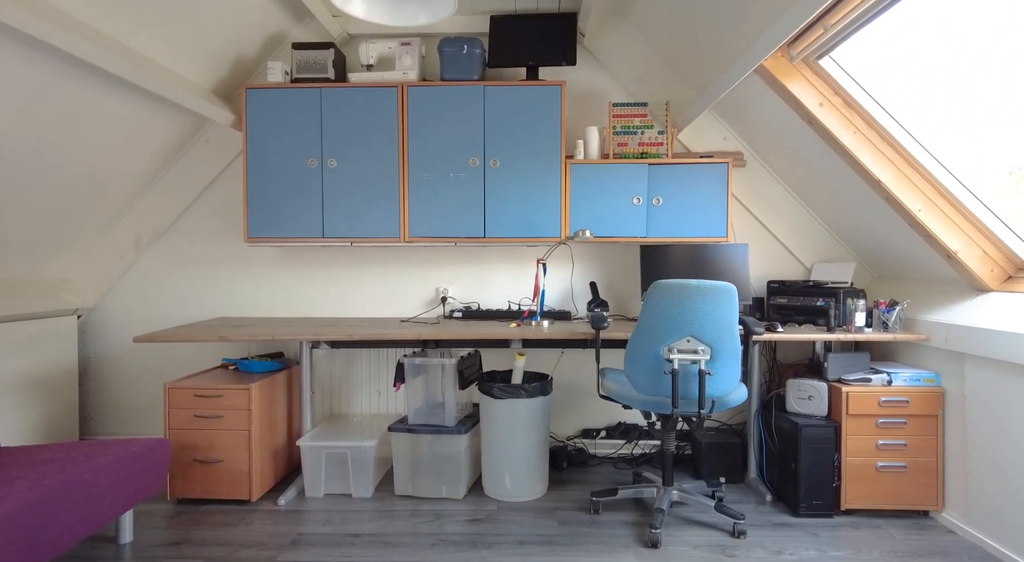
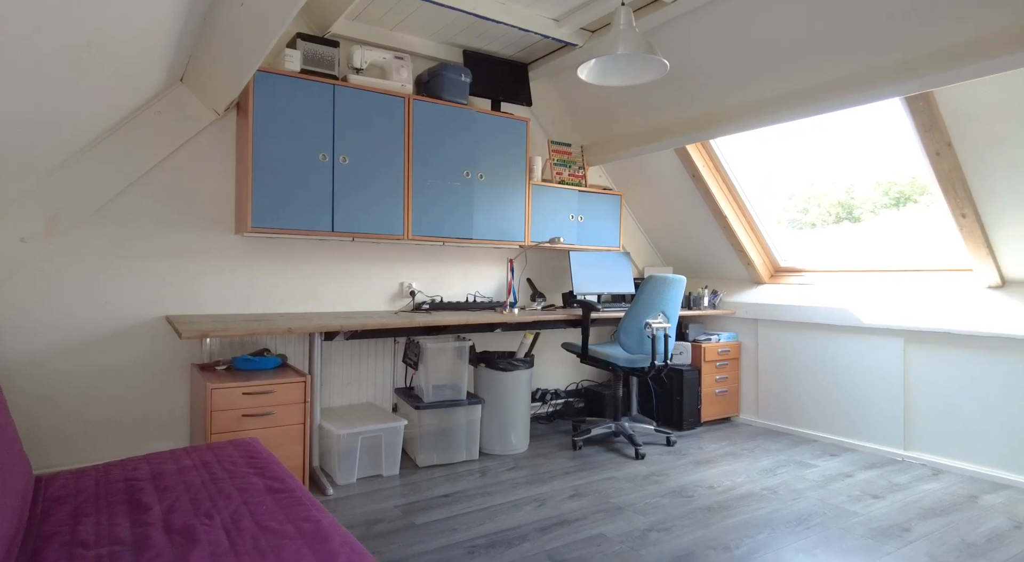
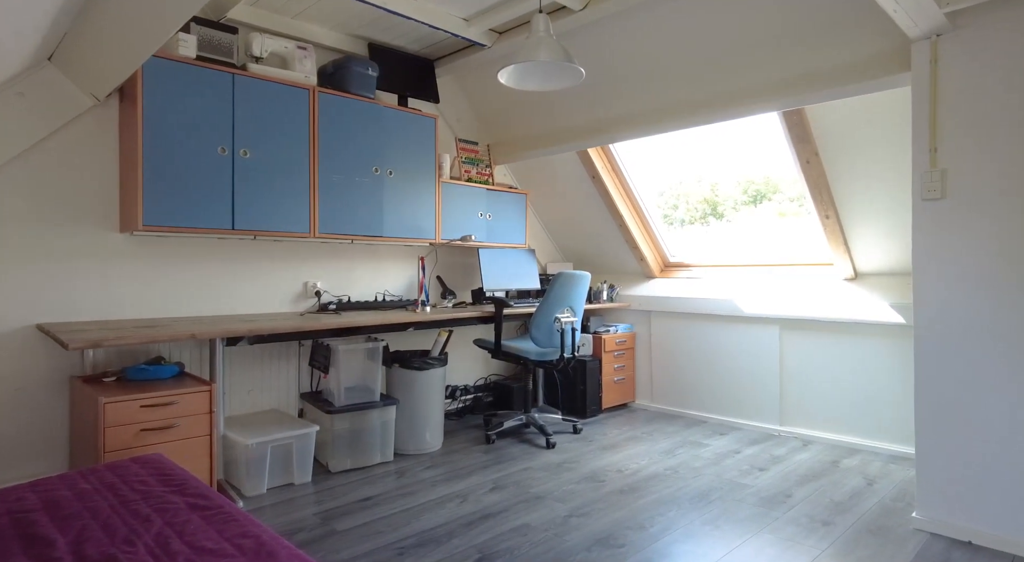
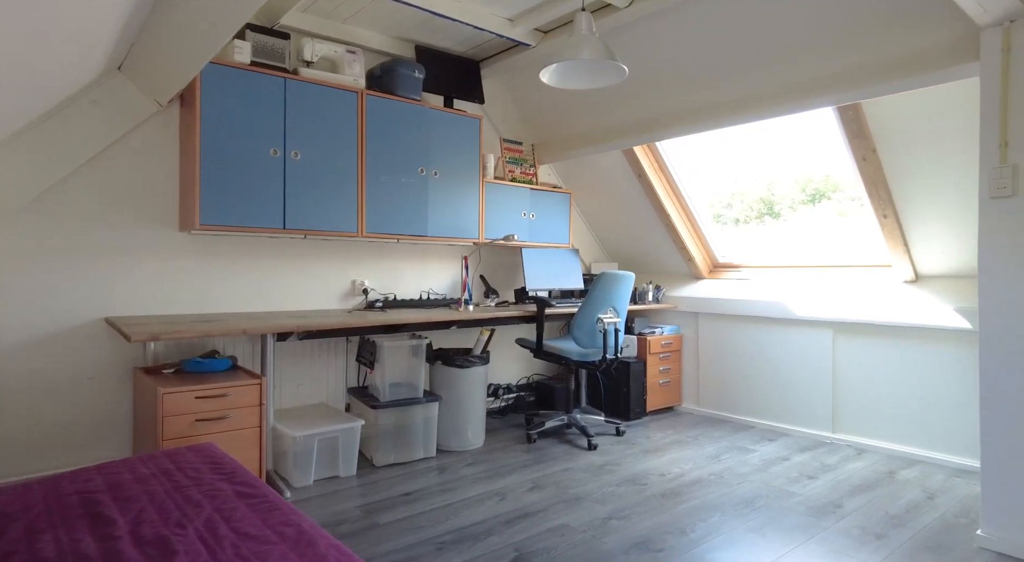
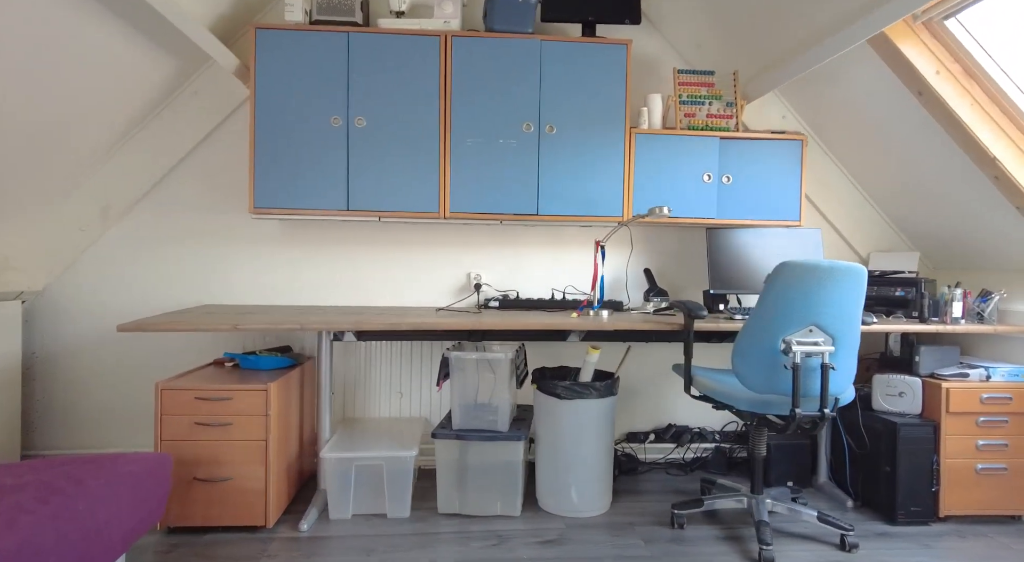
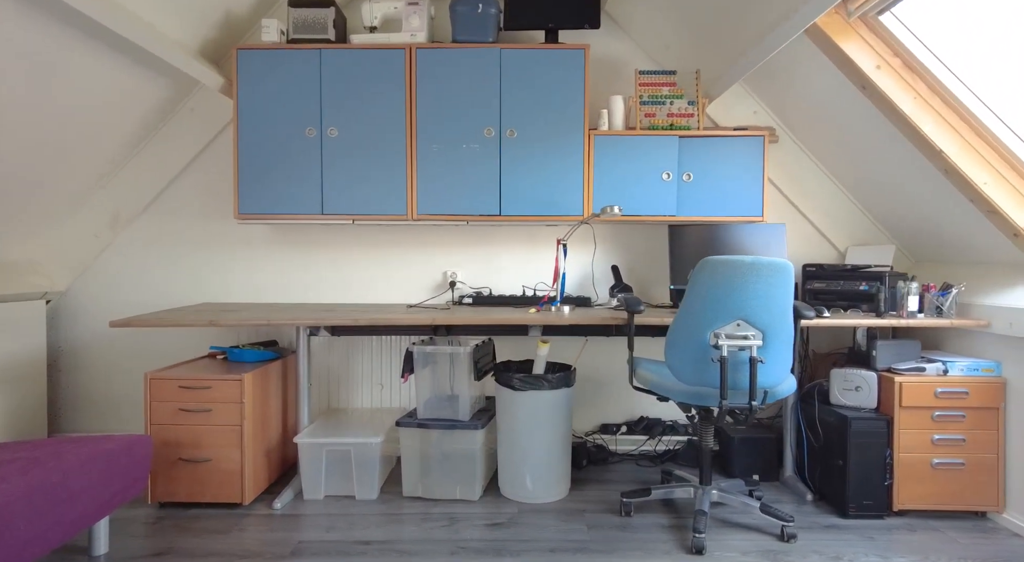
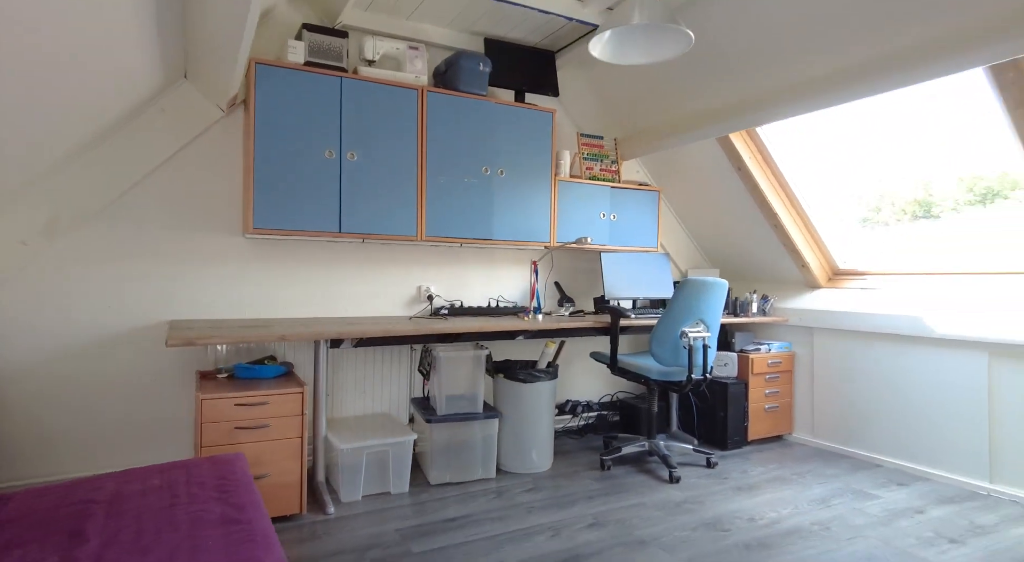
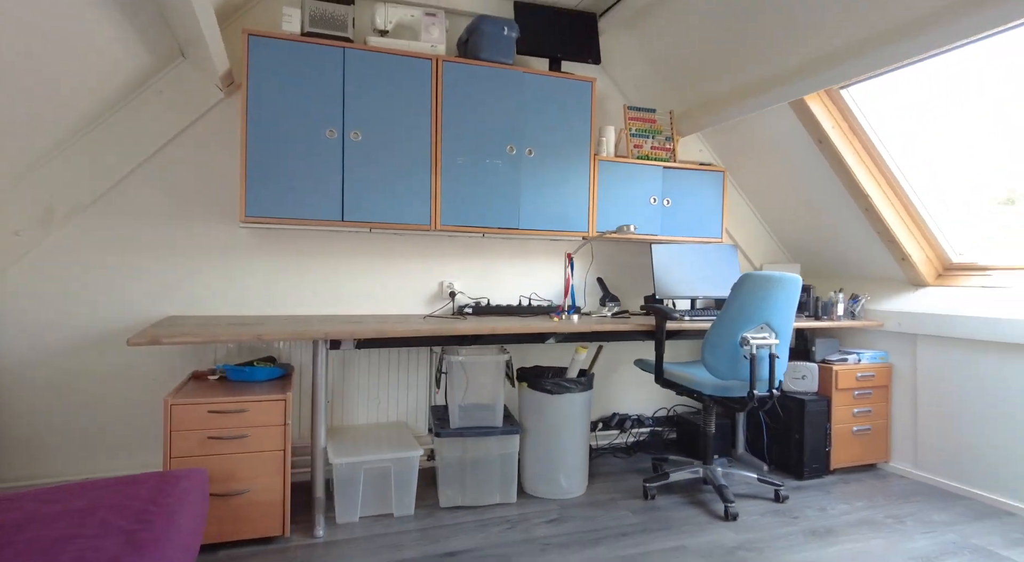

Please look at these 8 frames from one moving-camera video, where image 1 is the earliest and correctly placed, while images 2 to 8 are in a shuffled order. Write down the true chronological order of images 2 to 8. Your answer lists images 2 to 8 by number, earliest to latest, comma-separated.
6, 5, 8, 7, 2, 4, 3
